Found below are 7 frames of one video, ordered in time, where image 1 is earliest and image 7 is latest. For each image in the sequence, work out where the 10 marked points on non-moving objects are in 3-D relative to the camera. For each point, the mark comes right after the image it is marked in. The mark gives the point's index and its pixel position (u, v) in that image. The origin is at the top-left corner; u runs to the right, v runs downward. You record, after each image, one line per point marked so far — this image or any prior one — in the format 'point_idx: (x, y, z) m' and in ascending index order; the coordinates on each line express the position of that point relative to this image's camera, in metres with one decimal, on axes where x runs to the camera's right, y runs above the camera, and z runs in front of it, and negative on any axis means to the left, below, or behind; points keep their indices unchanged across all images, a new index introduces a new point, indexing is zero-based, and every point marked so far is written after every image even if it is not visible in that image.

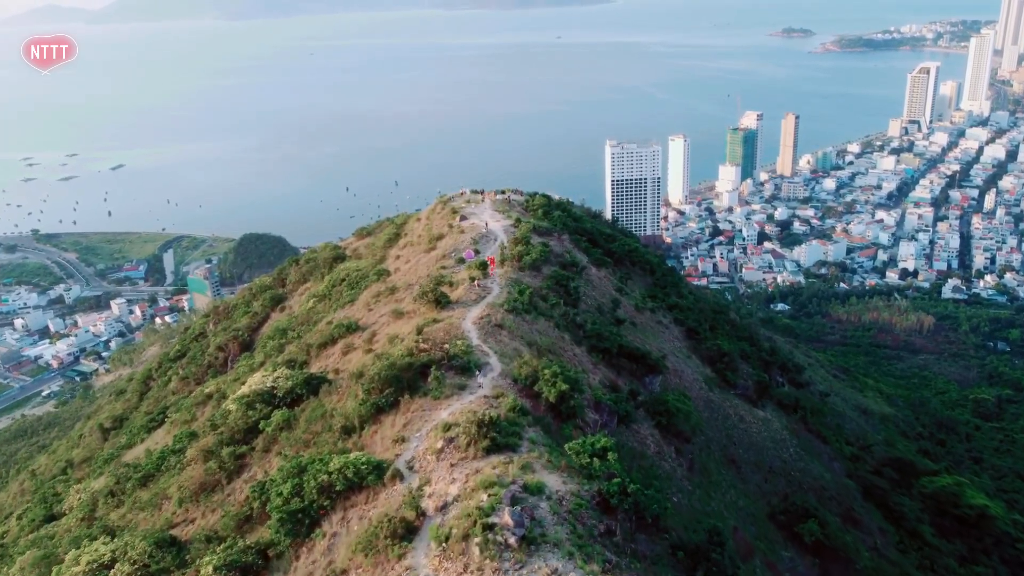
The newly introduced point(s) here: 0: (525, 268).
0: (+0.2, +0.3, +12.2) m
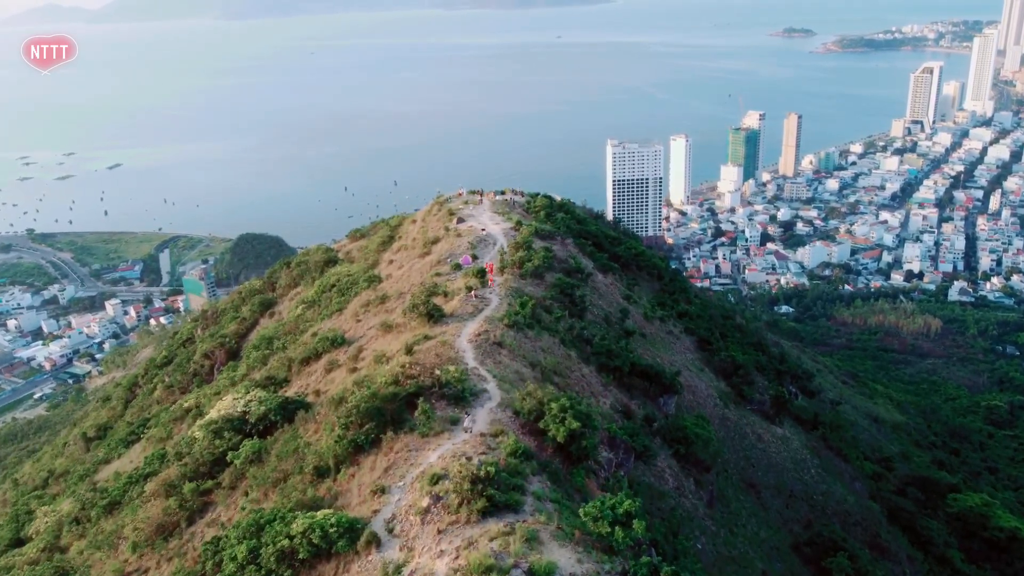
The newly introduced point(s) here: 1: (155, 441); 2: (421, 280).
0: (+0.2, +0.2, +11.3) m
1: (-6.7, -2.8, +12.6) m
2: (-1.6, +0.1, +11.9) m
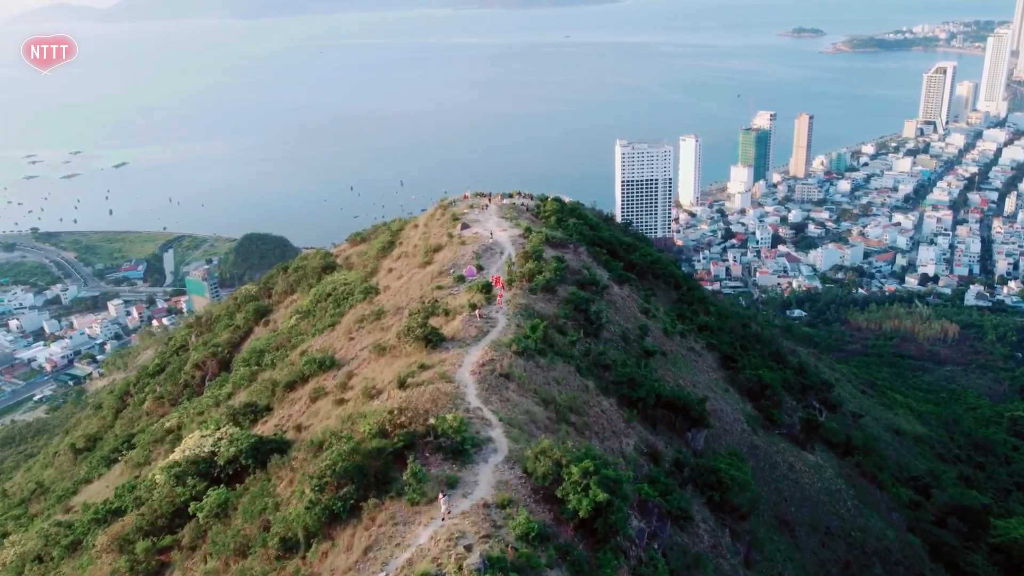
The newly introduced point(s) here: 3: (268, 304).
0: (+0.4, -0.1, +10.2) m
1: (-6.5, -3.0, +11.6) m
2: (-1.5, -0.1, +10.8) m
3: (-6.9, -0.5, +19.1) m
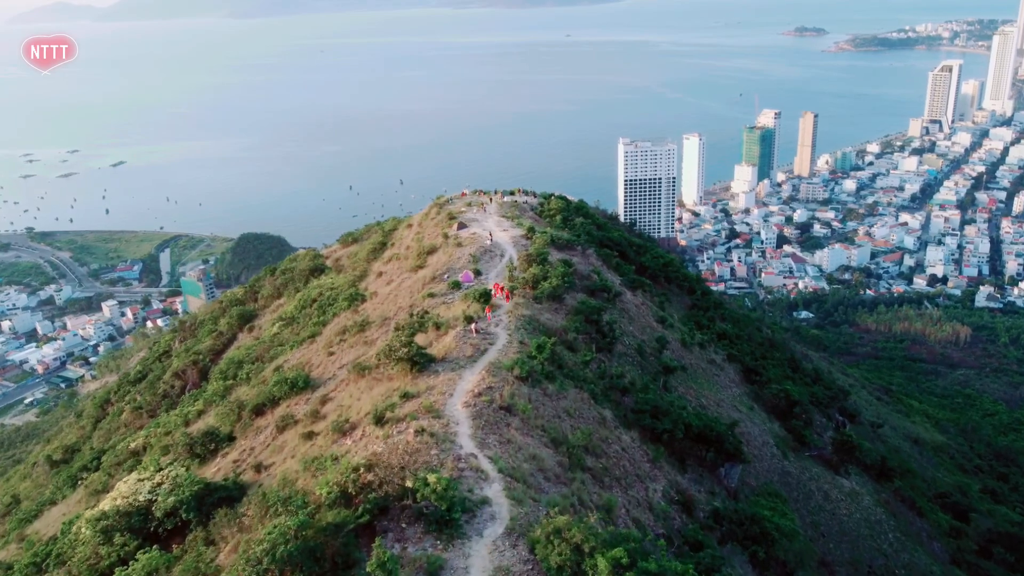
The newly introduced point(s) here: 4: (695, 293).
0: (+0.4, -0.2, +9.0) m
1: (-6.5, -3.1, +10.4) m
2: (-1.5, -0.2, +9.6) m
3: (-6.9, -0.5, +17.9) m
4: (+4.0, -0.1, +14.7) m
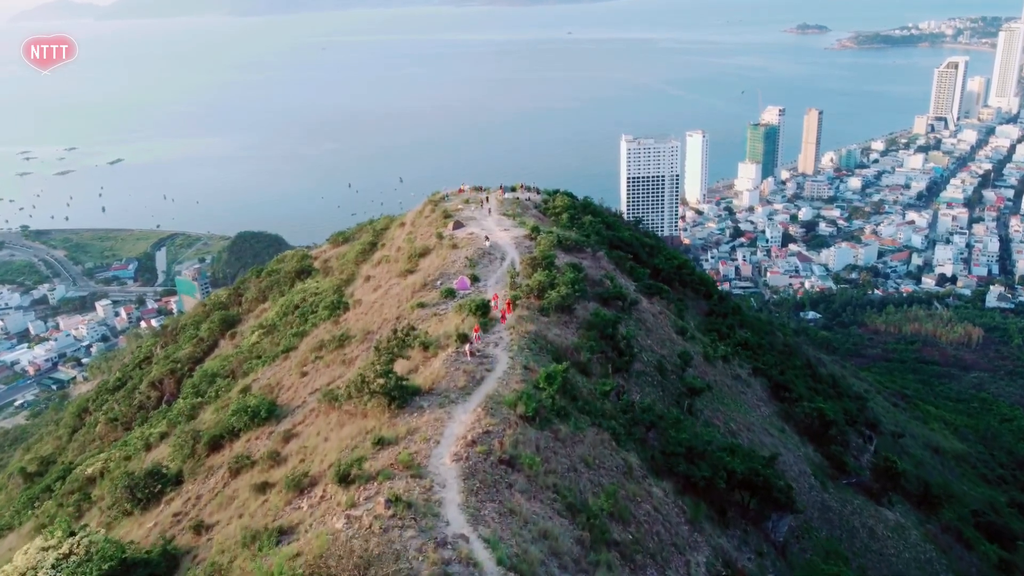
0: (+0.4, -0.3, +7.8) m
1: (-6.5, -3.3, +9.2) m
2: (-1.4, -0.3, +8.4) m
3: (-6.8, -0.6, +16.7) m
4: (+4.0, -0.2, +13.5) m
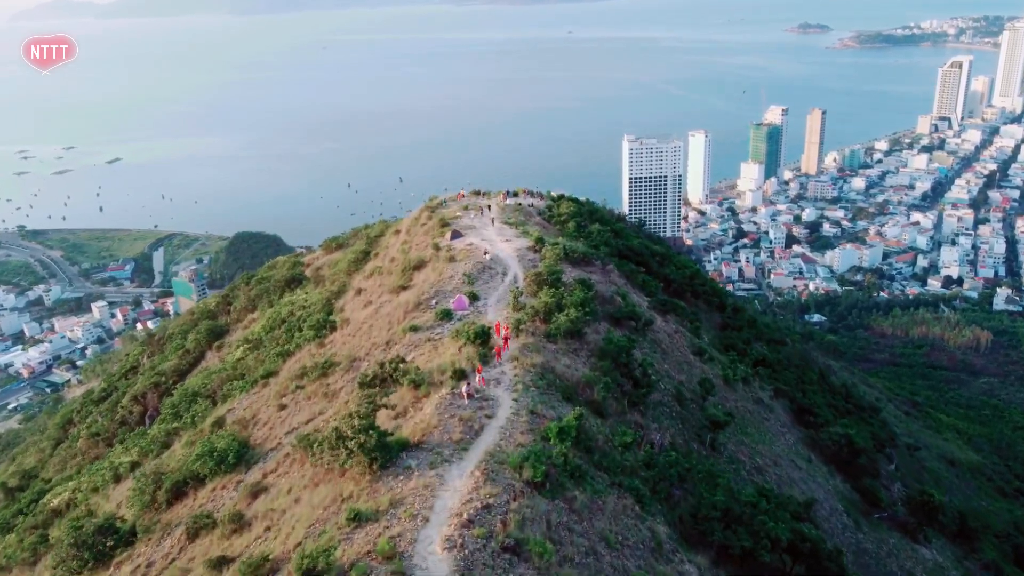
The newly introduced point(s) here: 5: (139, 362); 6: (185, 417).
0: (+0.5, -0.5, +7.0) m
1: (-6.4, -3.5, +8.4) m
2: (-1.4, -0.5, +7.6) m
3: (-6.8, -0.8, +15.9) m
4: (+4.0, -0.4, +12.7) m
5: (-10.8, -2.1, +19.6) m
6: (-4.7, -1.9, +9.7) m
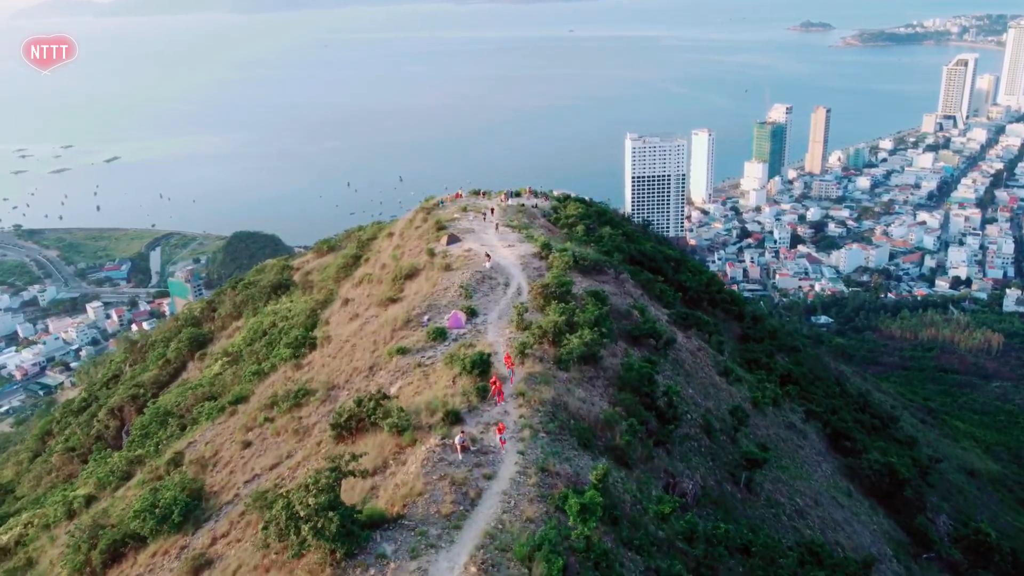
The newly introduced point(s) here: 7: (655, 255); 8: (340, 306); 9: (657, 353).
0: (+0.5, -0.7, +5.9) m
1: (-6.4, -3.6, +7.4) m
2: (-1.4, -0.7, +6.6) m
3: (-6.7, -1.0, +14.9) m
4: (+4.1, -0.6, +11.7) m
5: (-10.8, -2.3, +18.6) m
6: (-4.6, -2.0, +8.7) m
7: (+2.4, +0.5, +11.3) m
8: (-2.4, -0.3, +9.6) m
9: (+1.5, -0.7, +7.1) m
